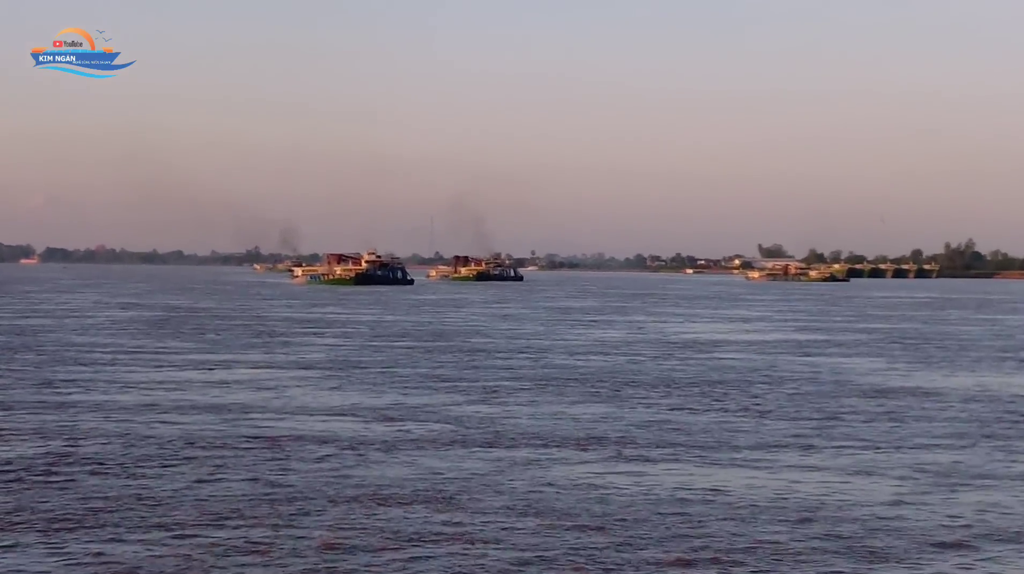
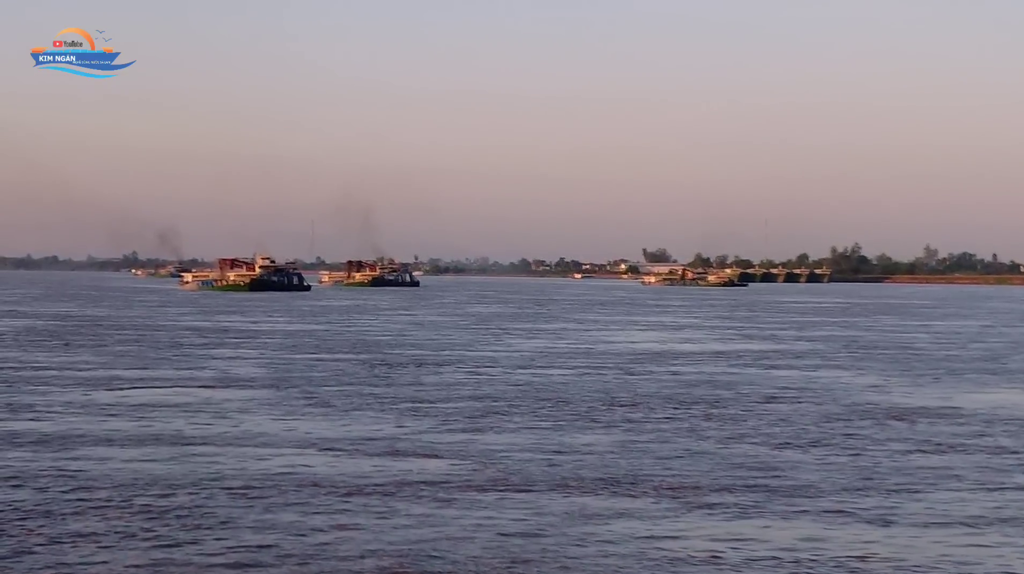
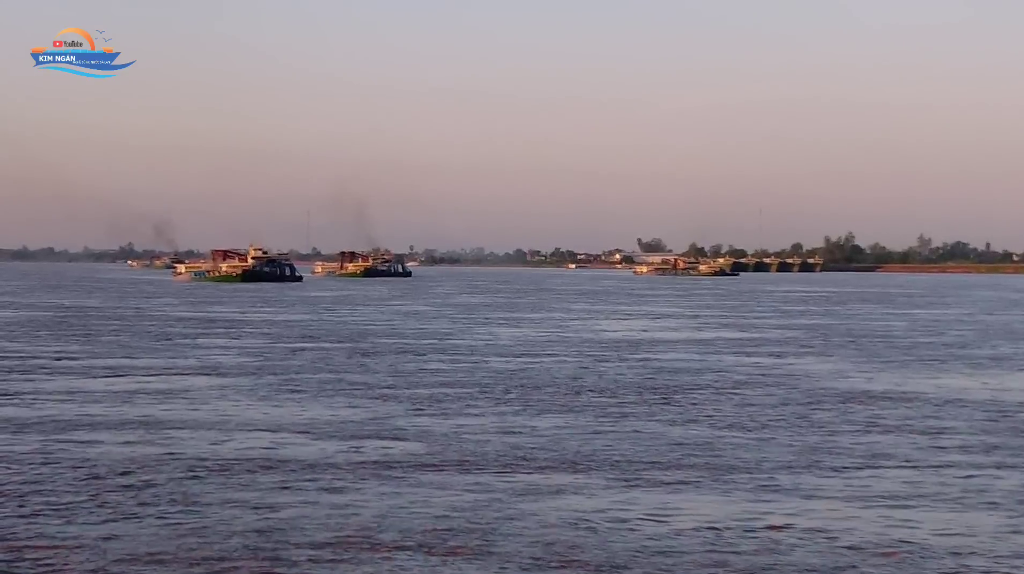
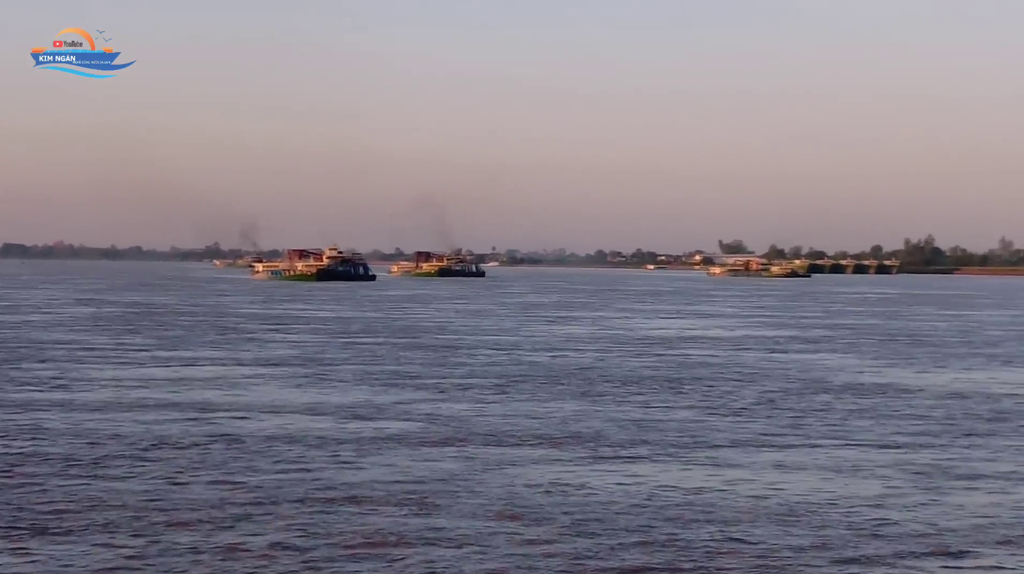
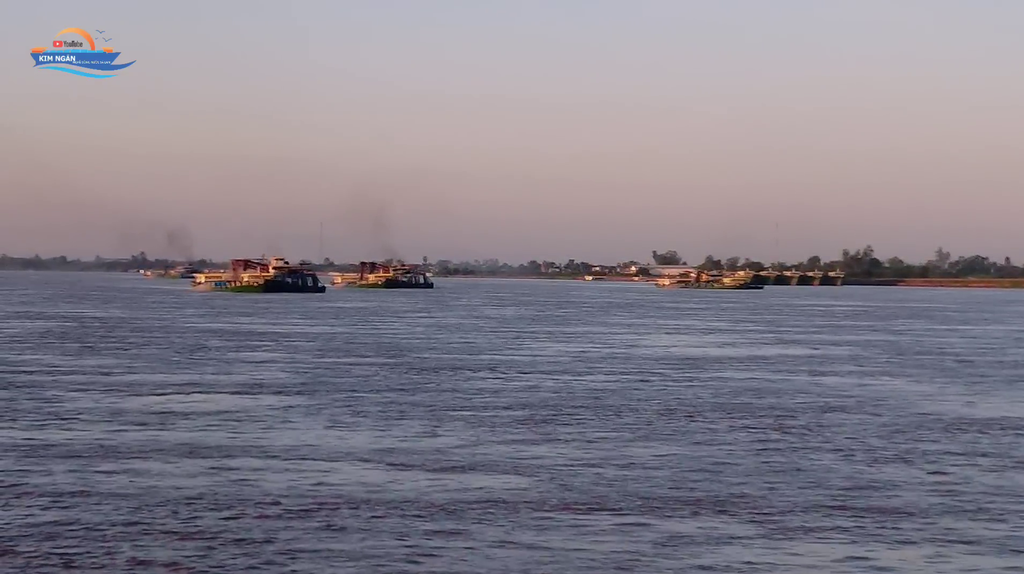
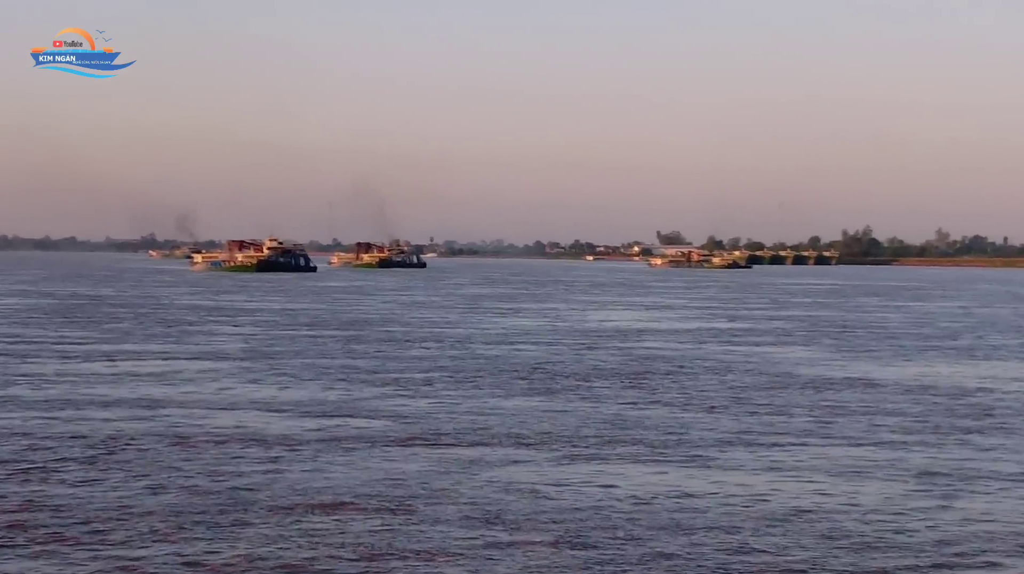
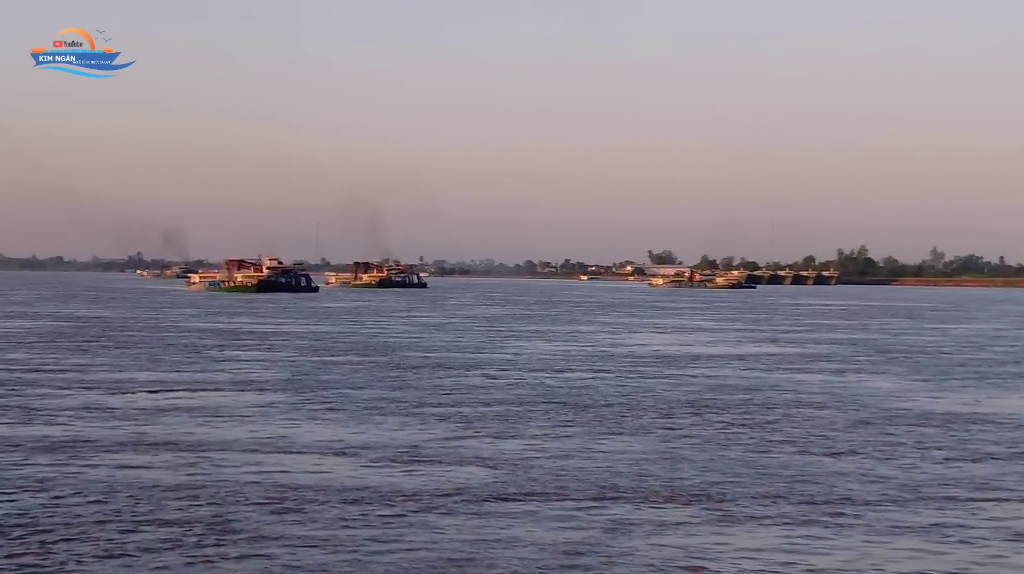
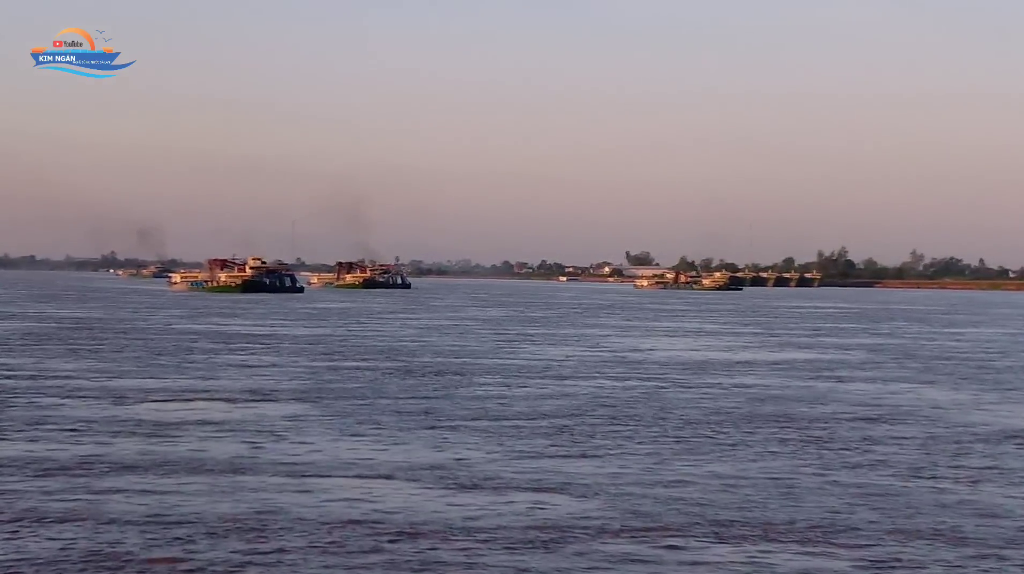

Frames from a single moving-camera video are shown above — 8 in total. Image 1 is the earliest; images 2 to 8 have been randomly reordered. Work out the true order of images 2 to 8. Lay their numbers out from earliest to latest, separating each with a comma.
4, 6, 3, 2, 7, 5, 8
